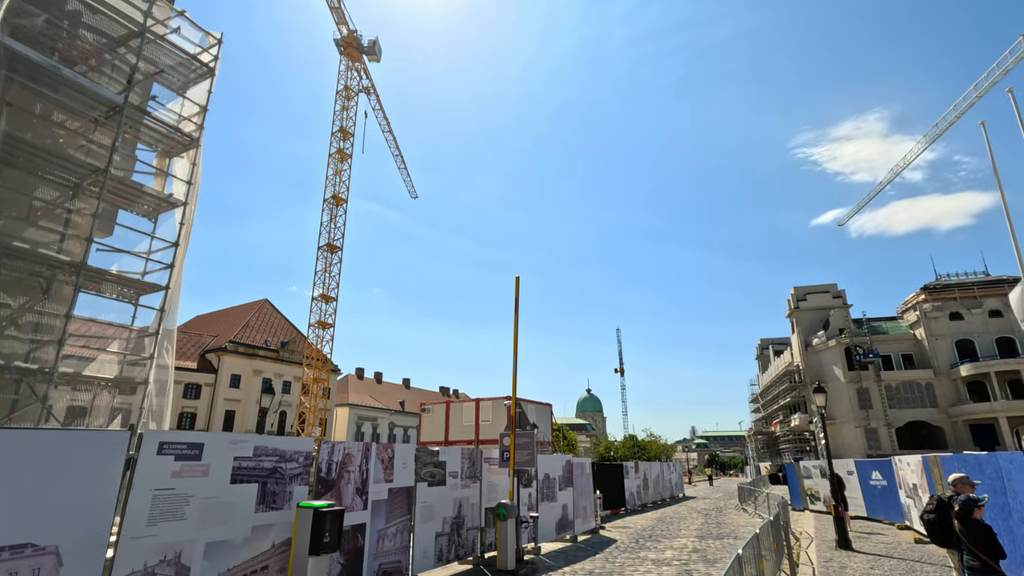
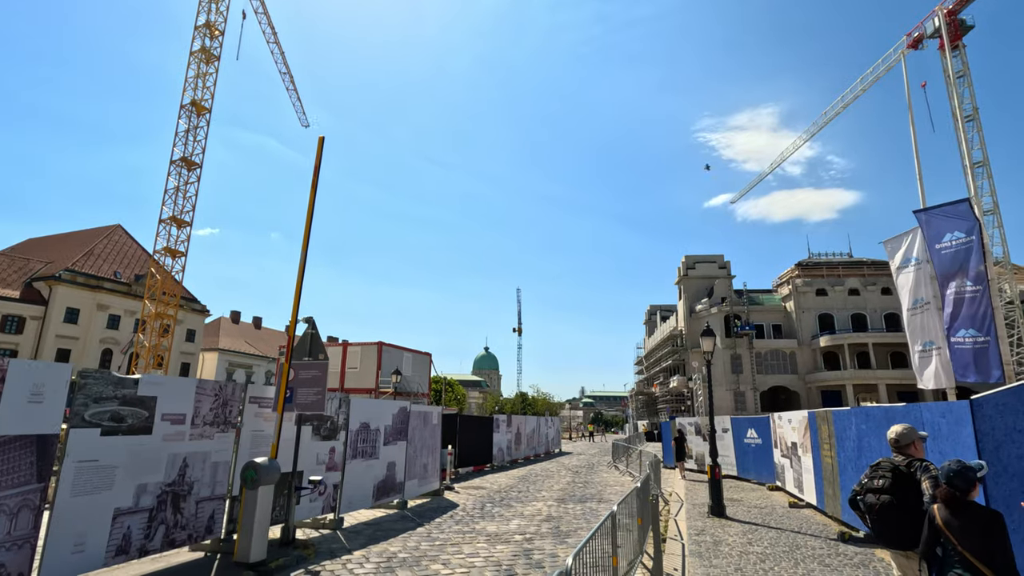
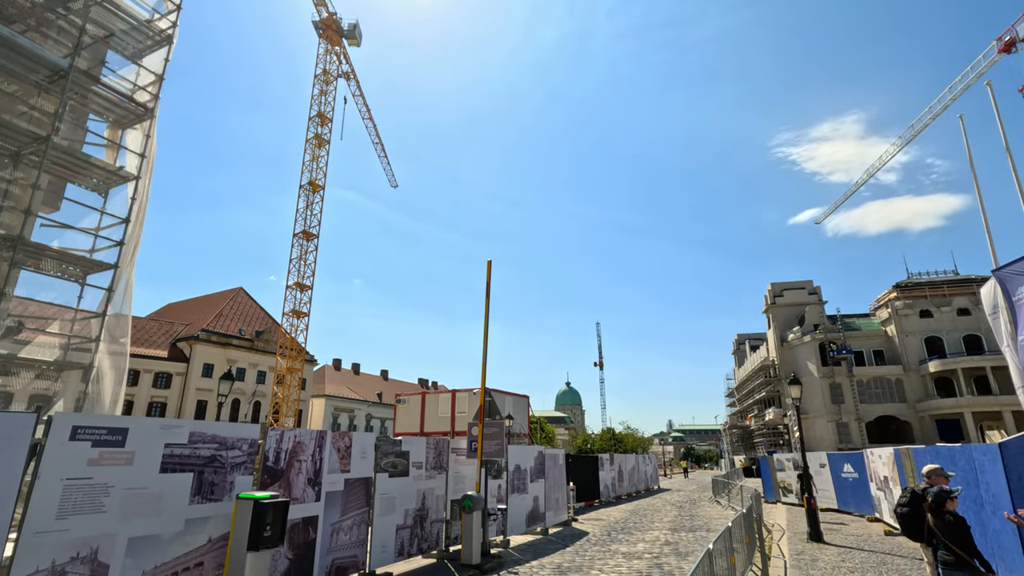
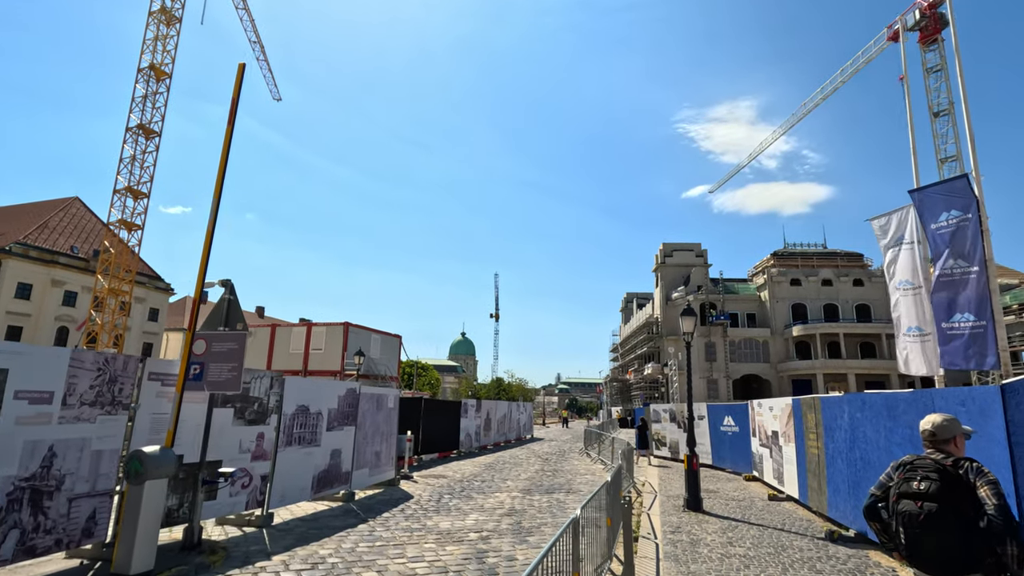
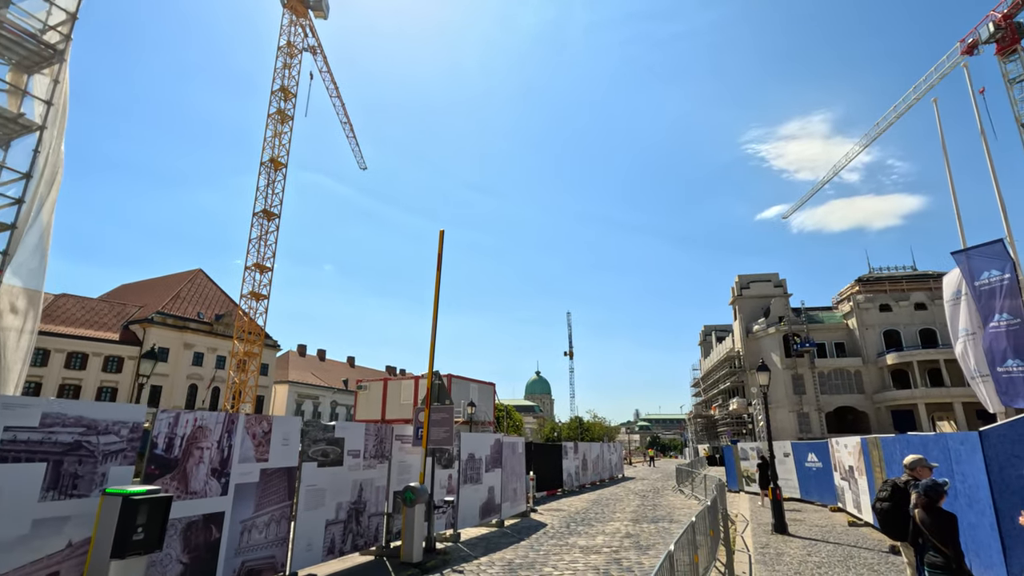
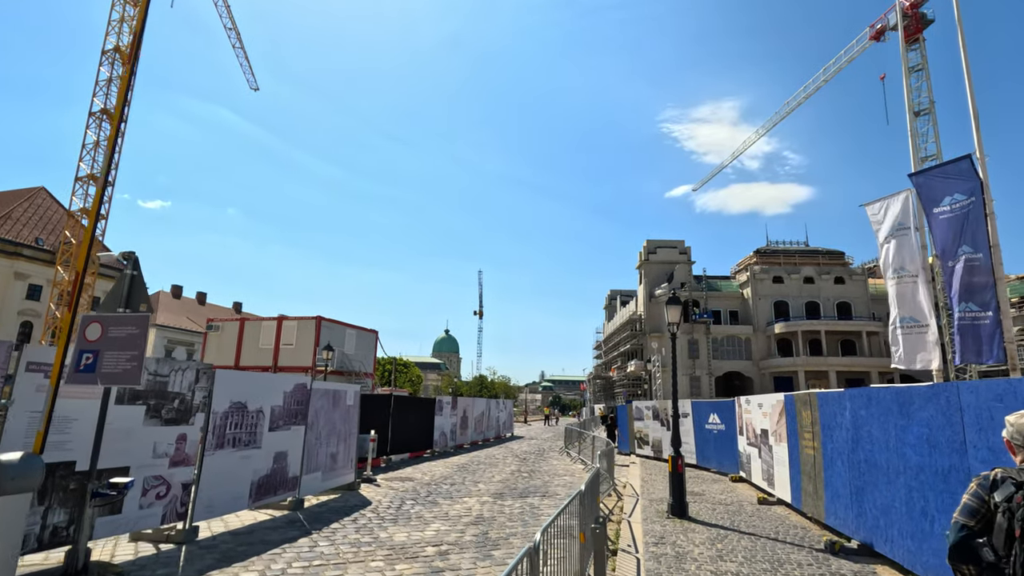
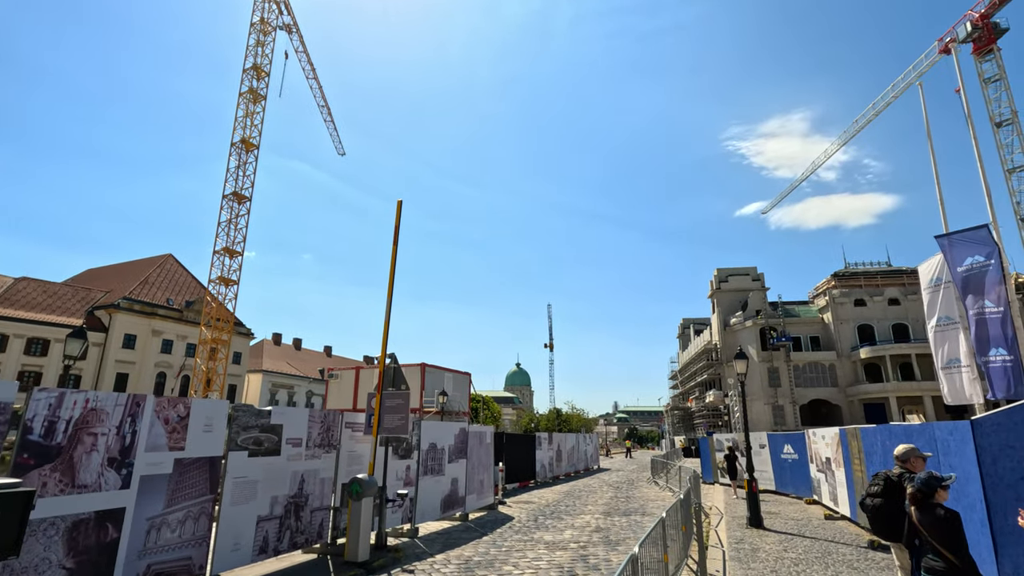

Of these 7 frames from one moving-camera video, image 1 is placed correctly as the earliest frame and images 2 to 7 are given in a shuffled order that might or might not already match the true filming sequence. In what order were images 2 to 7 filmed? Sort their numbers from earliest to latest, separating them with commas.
3, 5, 7, 2, 4, 6
